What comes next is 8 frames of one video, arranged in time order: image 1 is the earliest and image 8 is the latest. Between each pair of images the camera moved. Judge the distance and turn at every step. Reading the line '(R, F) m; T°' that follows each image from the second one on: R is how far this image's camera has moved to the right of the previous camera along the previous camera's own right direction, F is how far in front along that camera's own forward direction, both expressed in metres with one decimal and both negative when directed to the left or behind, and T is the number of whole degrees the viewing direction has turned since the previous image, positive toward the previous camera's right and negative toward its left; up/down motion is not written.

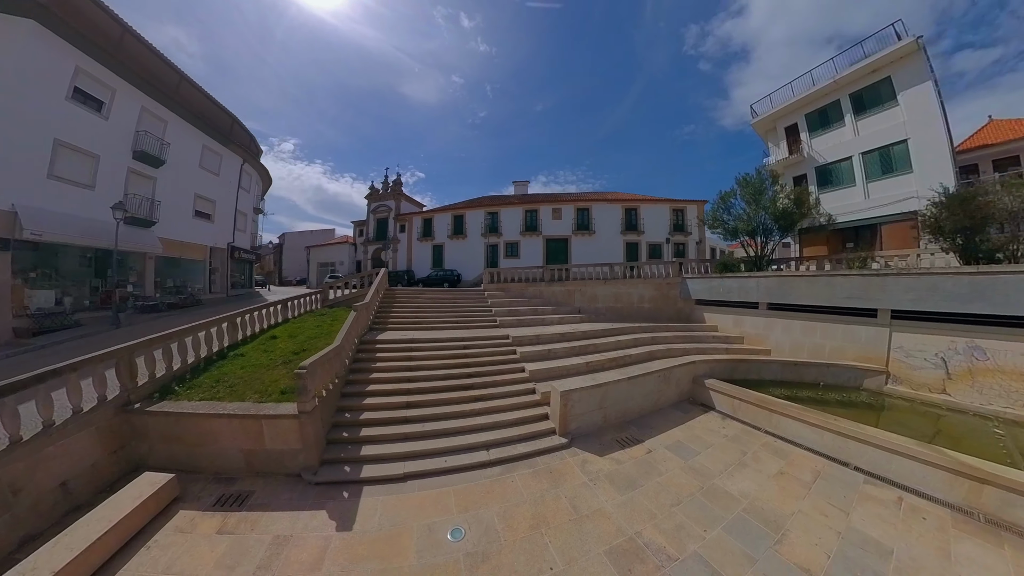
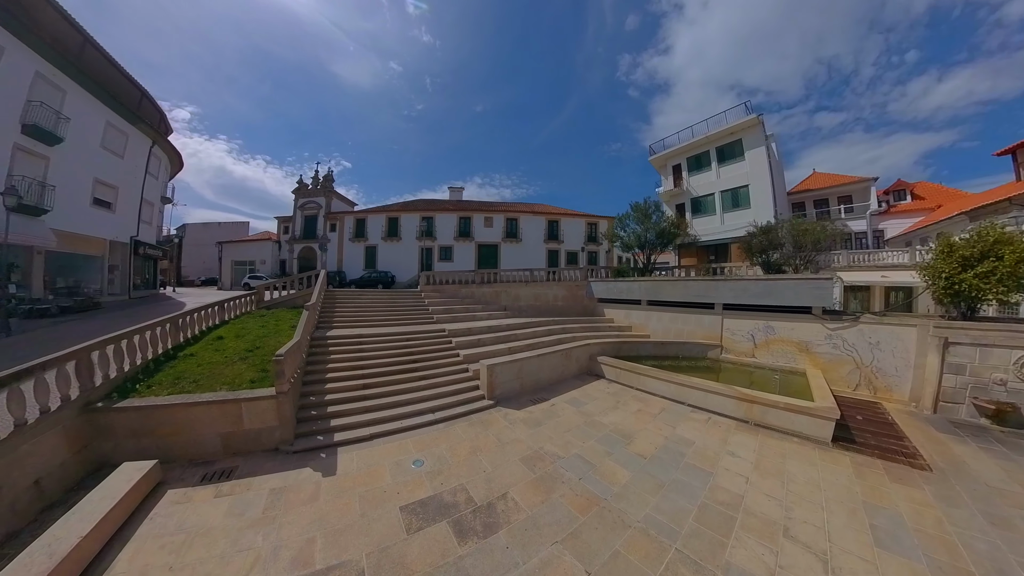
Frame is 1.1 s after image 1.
(-0.2, -1.5) m; +11°
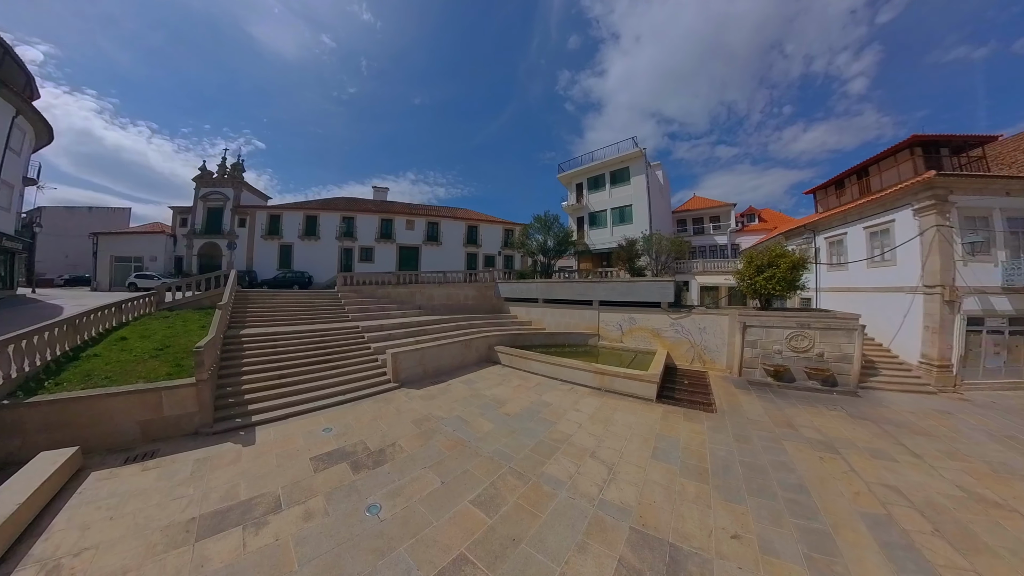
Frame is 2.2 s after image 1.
(+0.6, -1.5) m; +10°
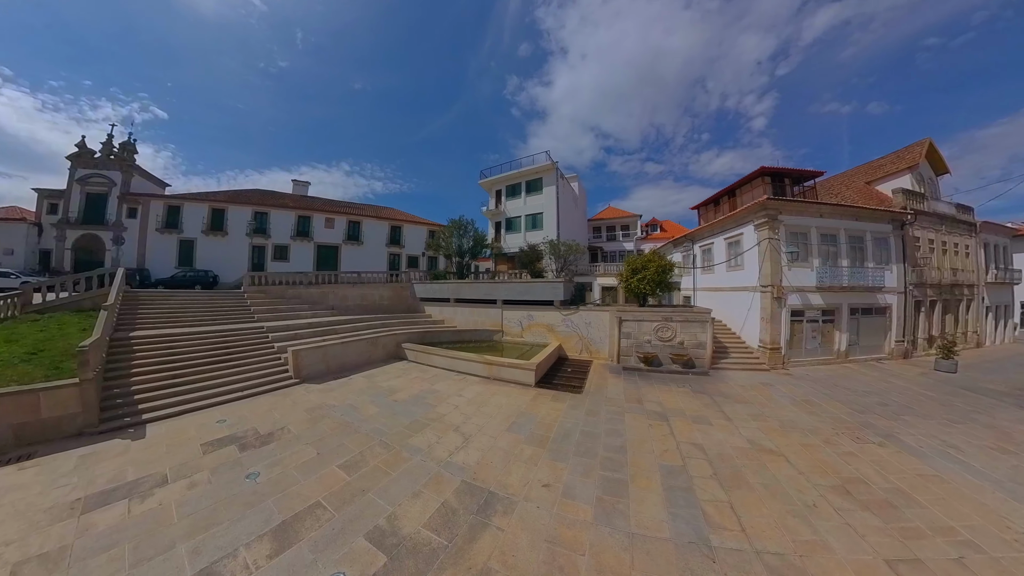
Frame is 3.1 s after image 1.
(+1.0, -1.2) m; +9°
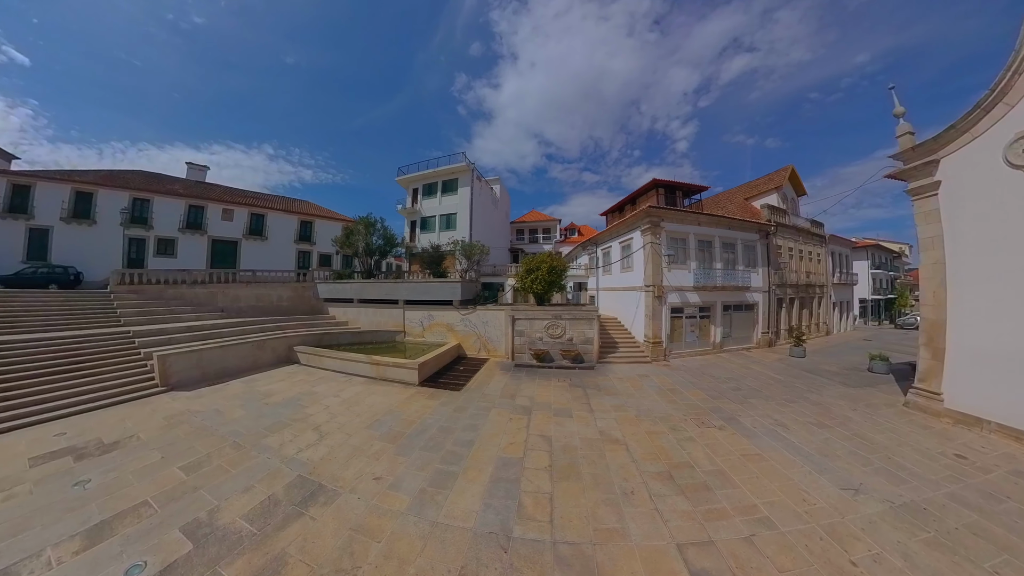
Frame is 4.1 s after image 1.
(+1.4, -0.8) m; +9°
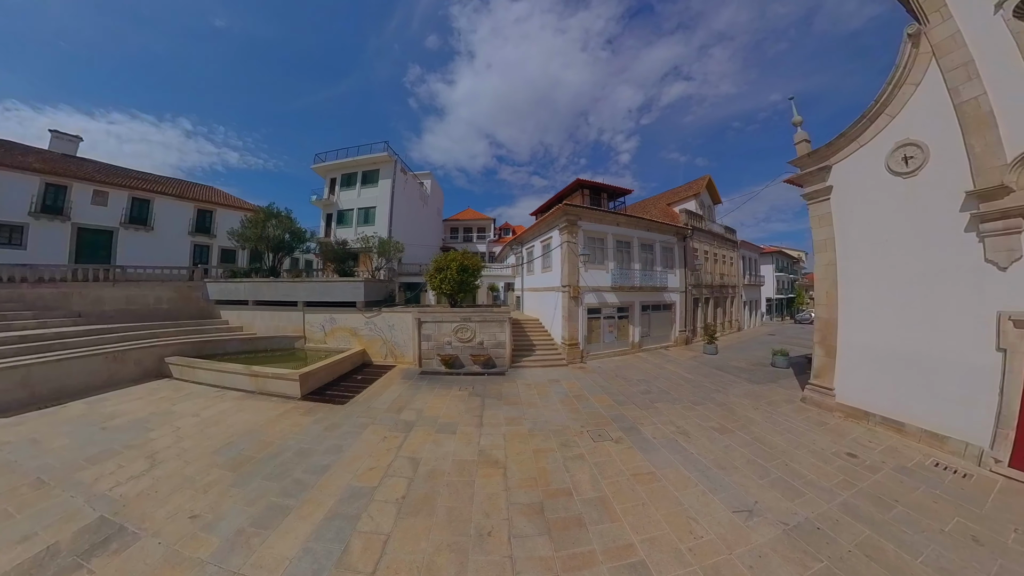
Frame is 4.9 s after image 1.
(+0.9, +0.7) m; +7°
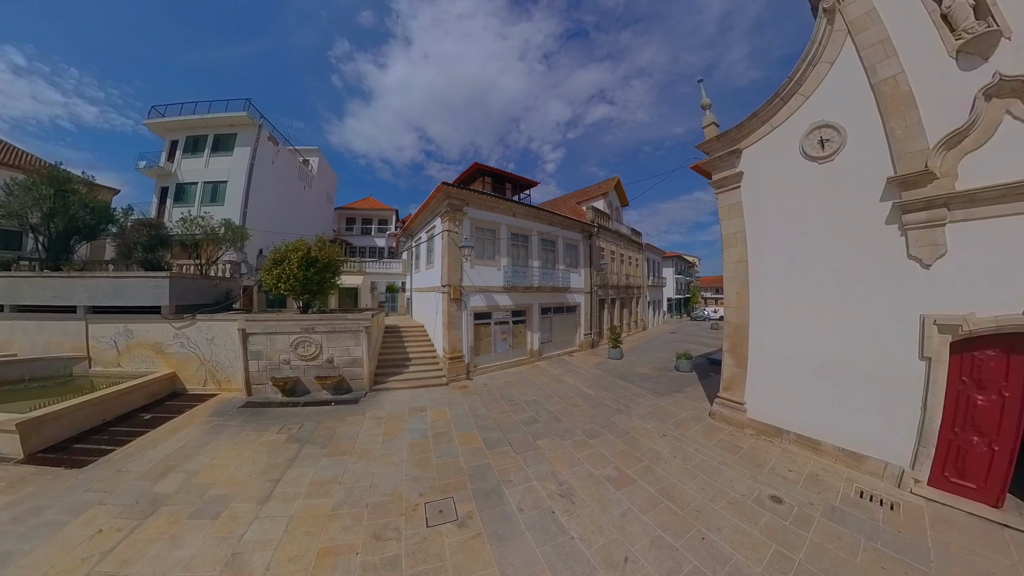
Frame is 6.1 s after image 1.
(+1.1, +1.6) m; +10°
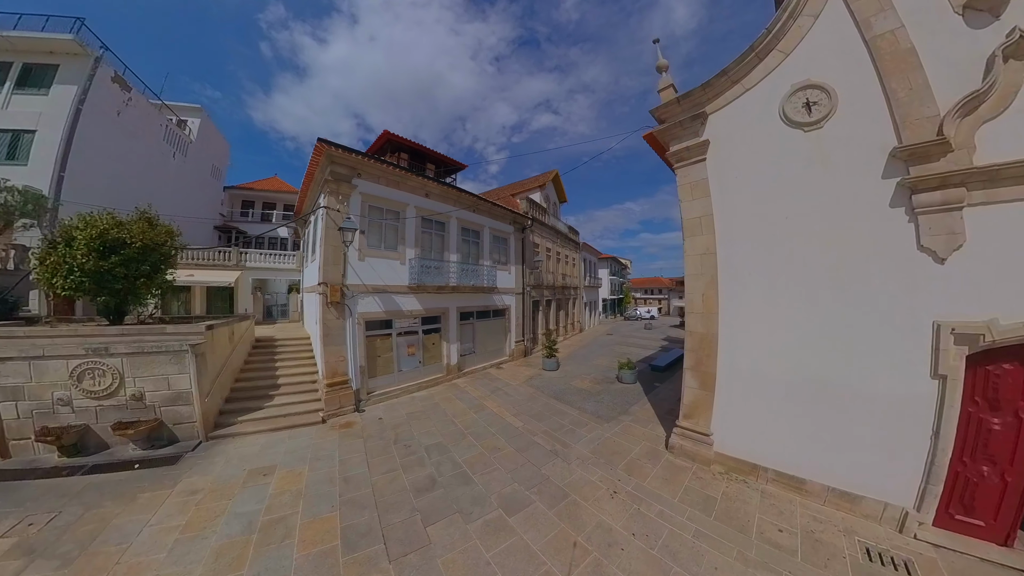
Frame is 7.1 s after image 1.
(+0.4, +1.5) m; +9°
